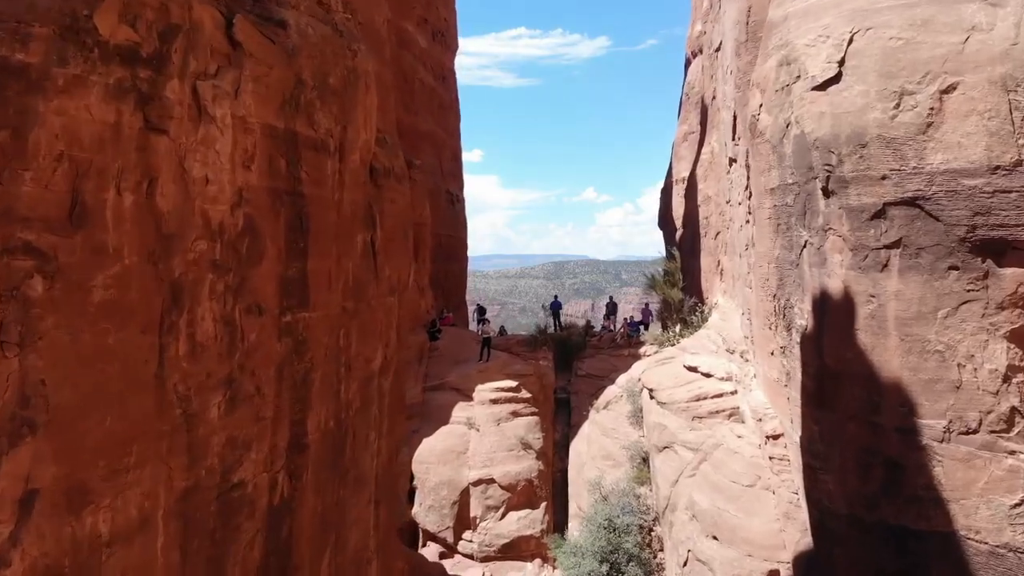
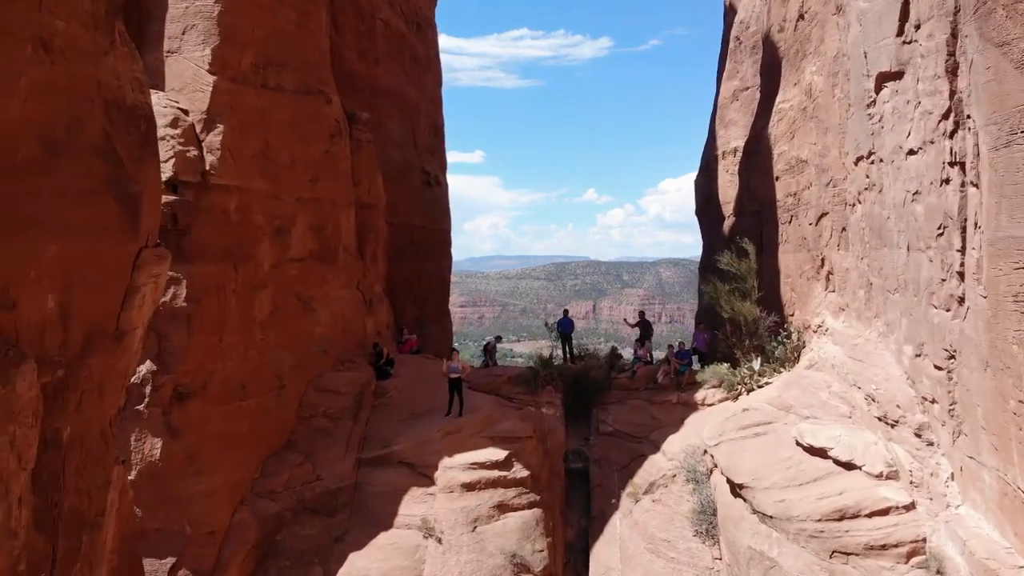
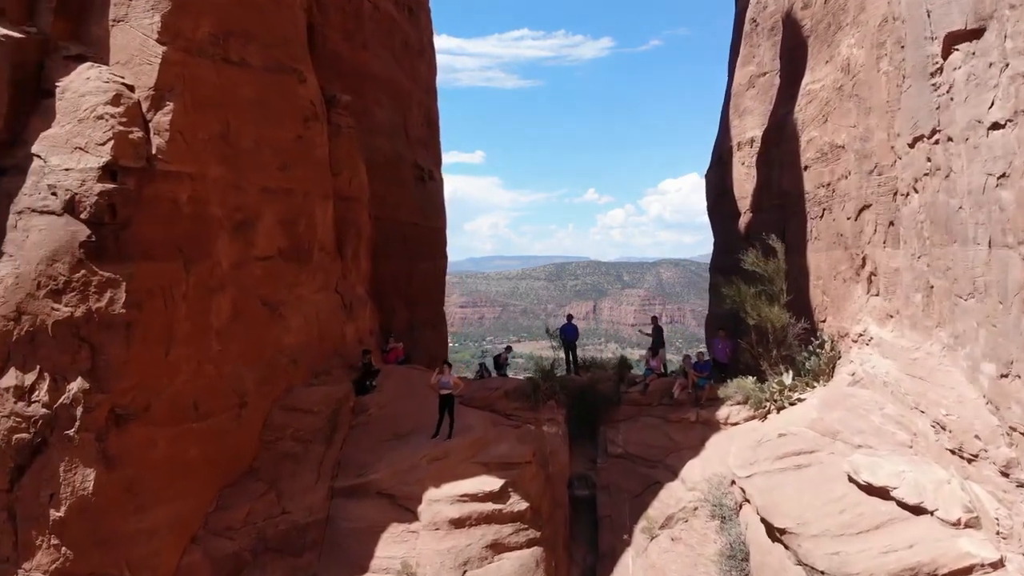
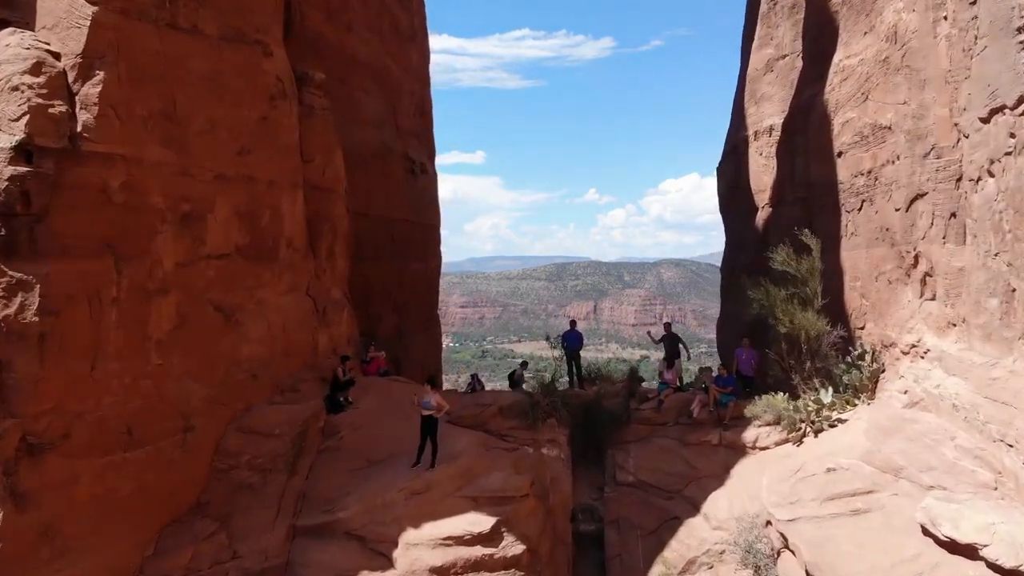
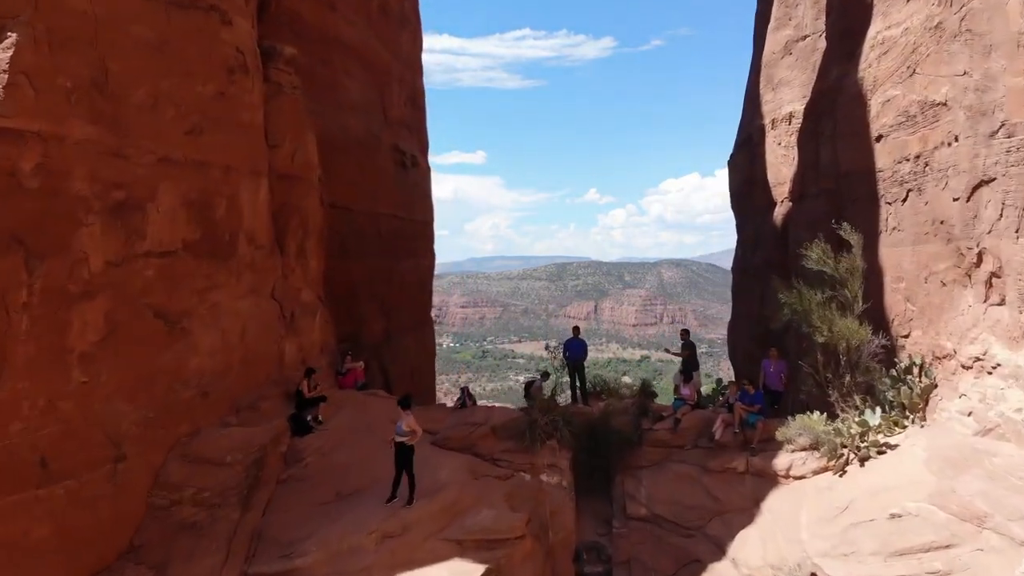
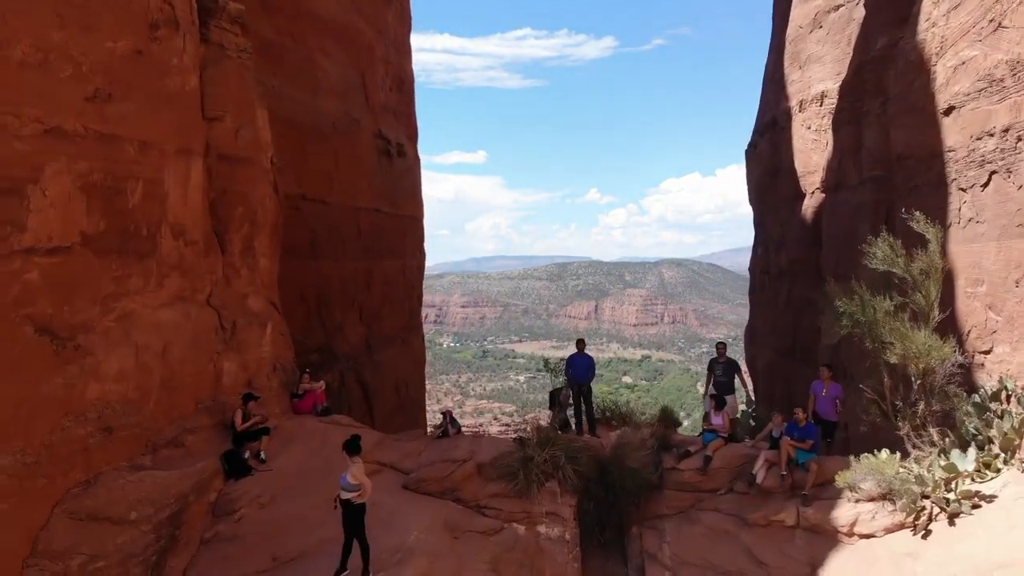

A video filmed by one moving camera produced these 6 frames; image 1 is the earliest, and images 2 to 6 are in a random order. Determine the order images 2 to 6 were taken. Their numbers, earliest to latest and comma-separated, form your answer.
2, 3, 4, 5, 6
